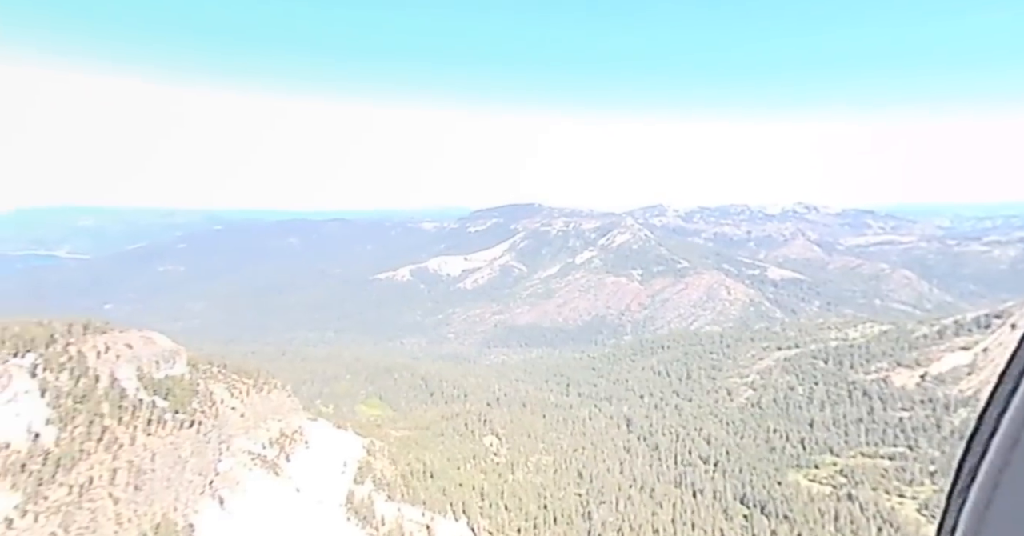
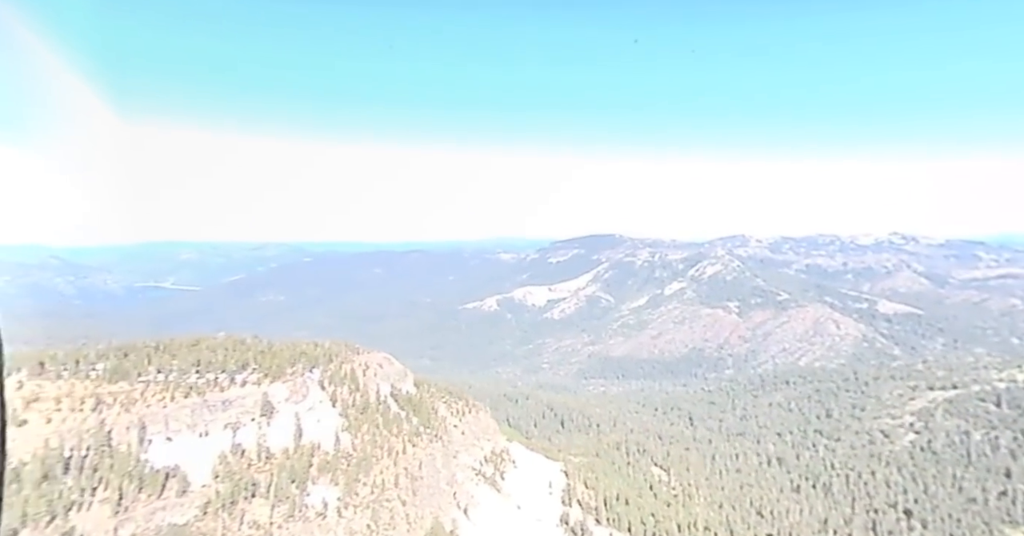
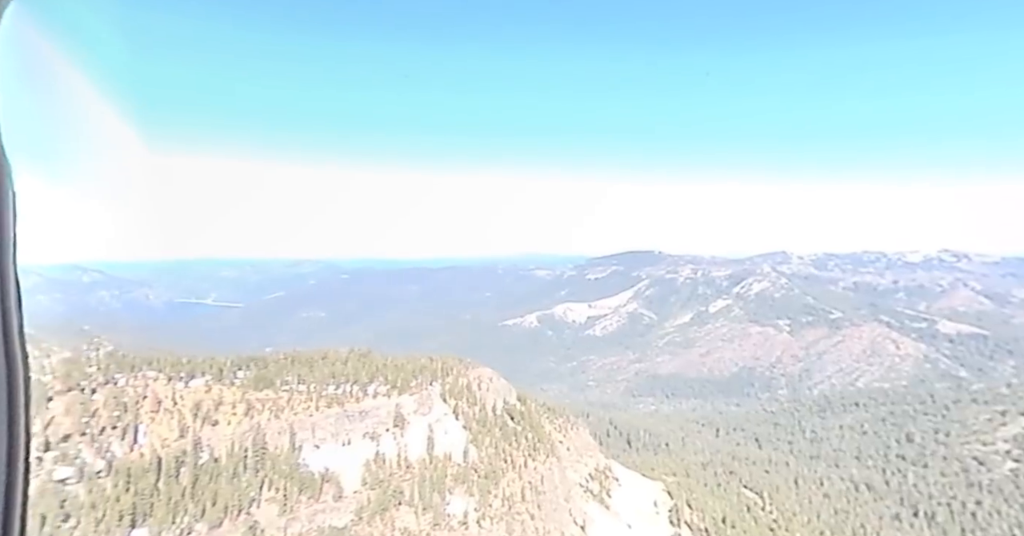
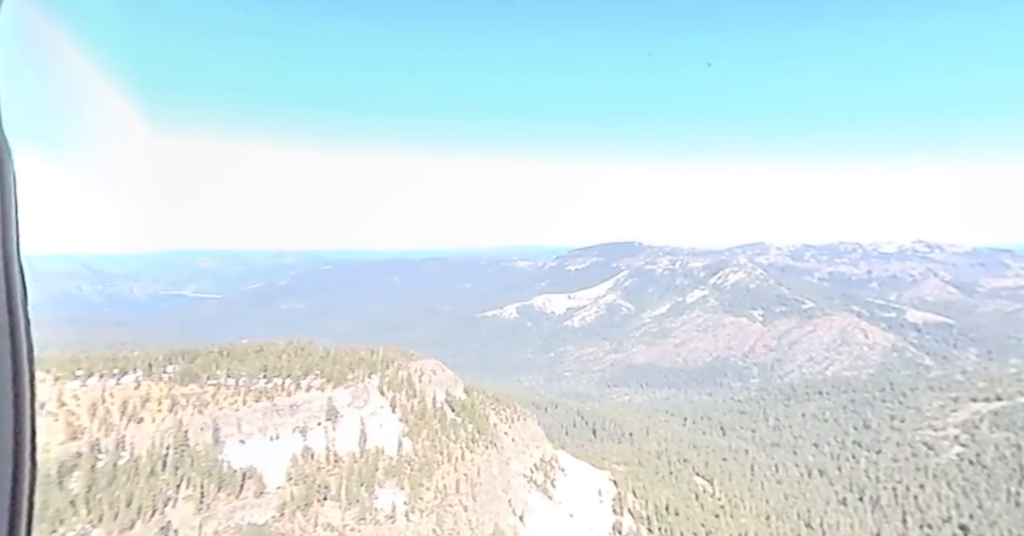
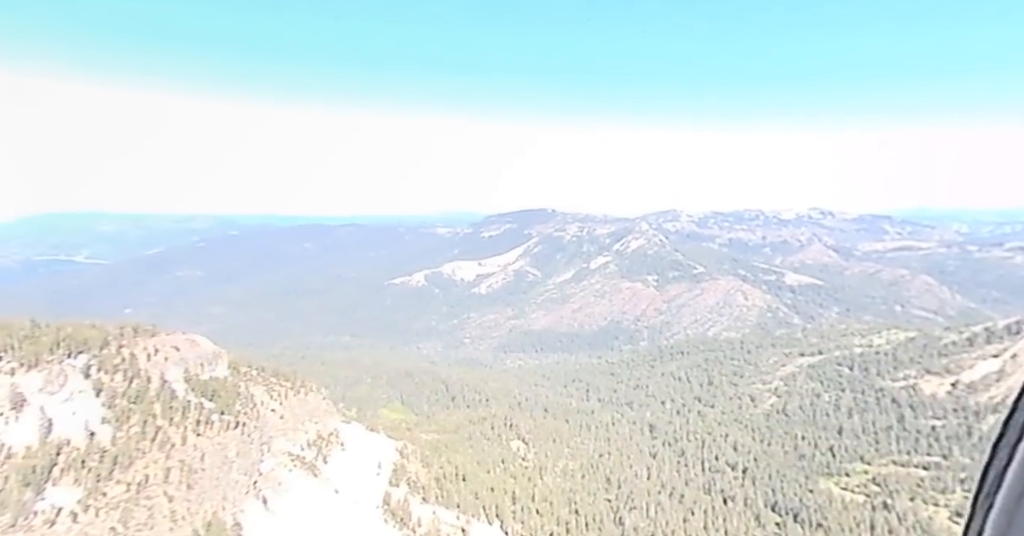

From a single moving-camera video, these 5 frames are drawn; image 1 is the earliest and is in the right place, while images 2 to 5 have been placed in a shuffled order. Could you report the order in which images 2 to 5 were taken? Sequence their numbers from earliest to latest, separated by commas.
5, 2, 4, 3
